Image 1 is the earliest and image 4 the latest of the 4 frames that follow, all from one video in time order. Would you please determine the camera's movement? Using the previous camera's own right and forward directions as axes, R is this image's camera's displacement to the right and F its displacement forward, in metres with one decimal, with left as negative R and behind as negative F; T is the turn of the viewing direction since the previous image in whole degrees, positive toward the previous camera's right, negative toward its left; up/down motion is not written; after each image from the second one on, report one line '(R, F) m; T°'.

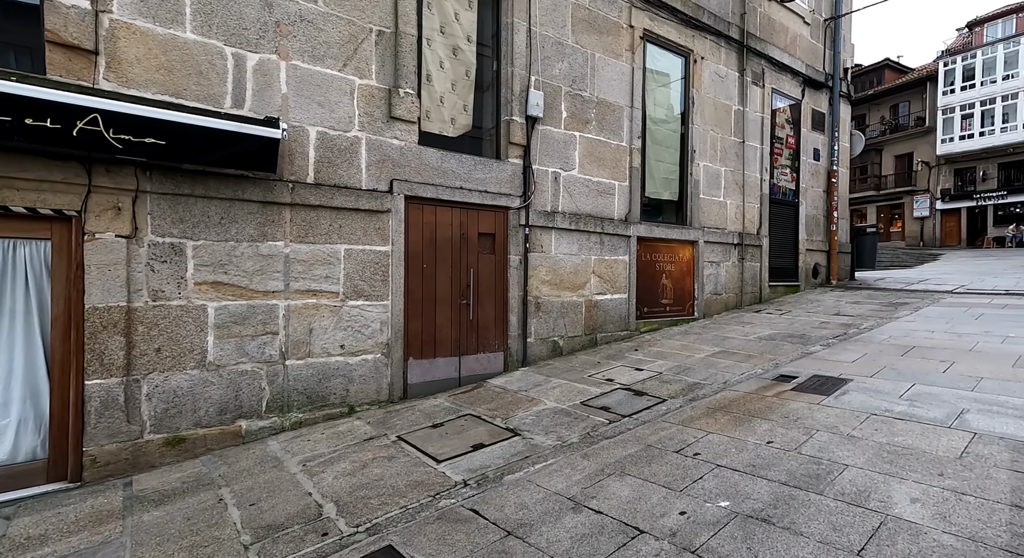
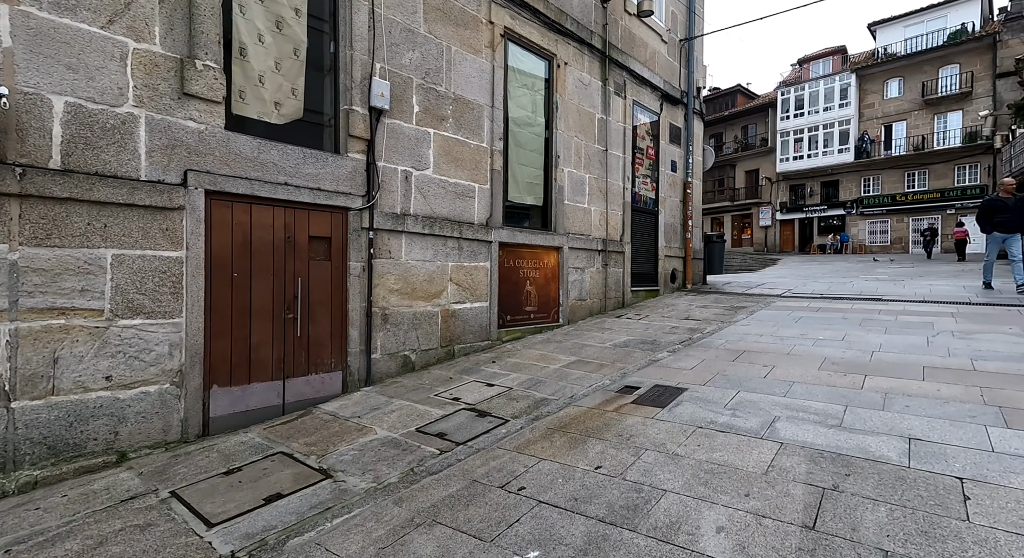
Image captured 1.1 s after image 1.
(+0.4, +0.4) m; +12°
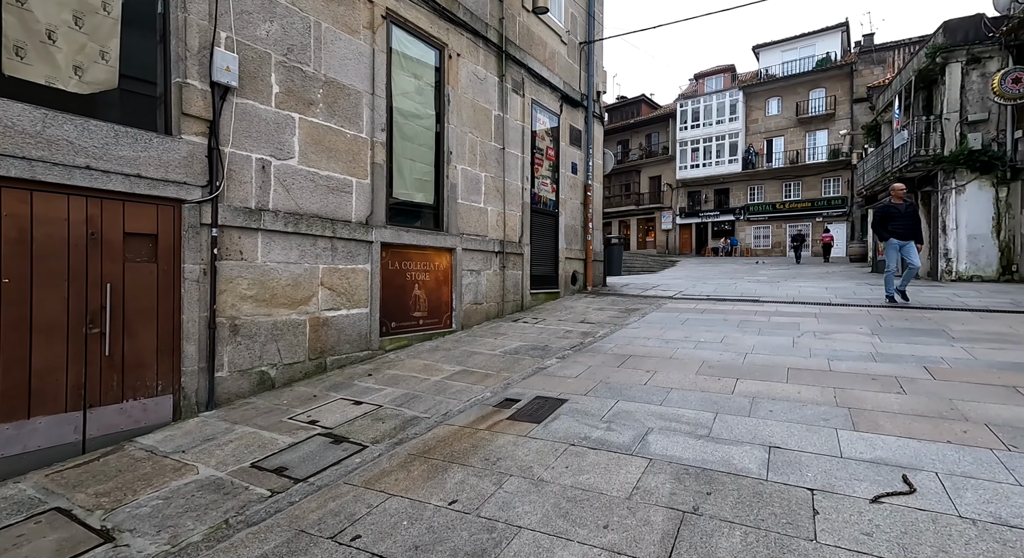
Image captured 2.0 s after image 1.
(+0.4, +0.3) m; +10°
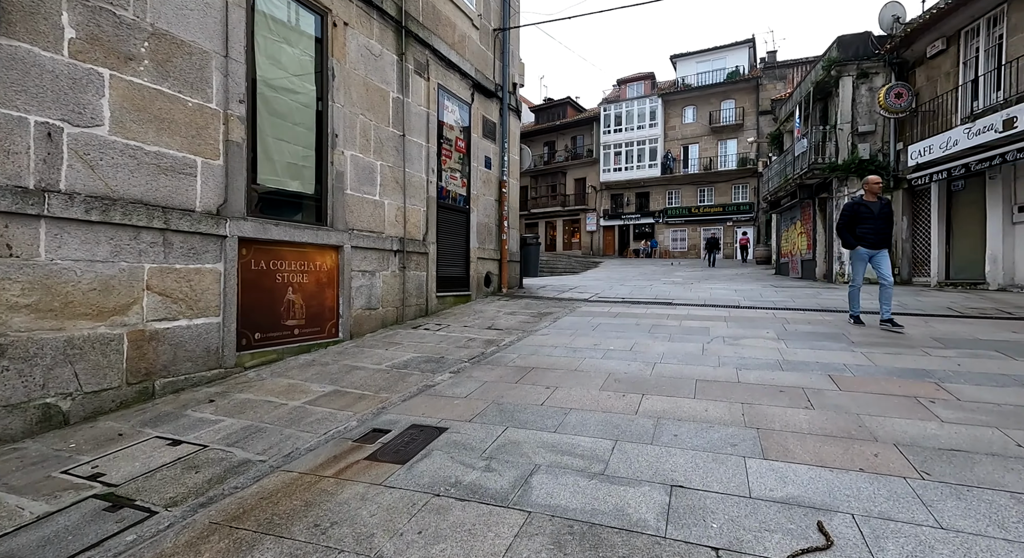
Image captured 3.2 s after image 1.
(+0.4, +0.7) m; +8°
